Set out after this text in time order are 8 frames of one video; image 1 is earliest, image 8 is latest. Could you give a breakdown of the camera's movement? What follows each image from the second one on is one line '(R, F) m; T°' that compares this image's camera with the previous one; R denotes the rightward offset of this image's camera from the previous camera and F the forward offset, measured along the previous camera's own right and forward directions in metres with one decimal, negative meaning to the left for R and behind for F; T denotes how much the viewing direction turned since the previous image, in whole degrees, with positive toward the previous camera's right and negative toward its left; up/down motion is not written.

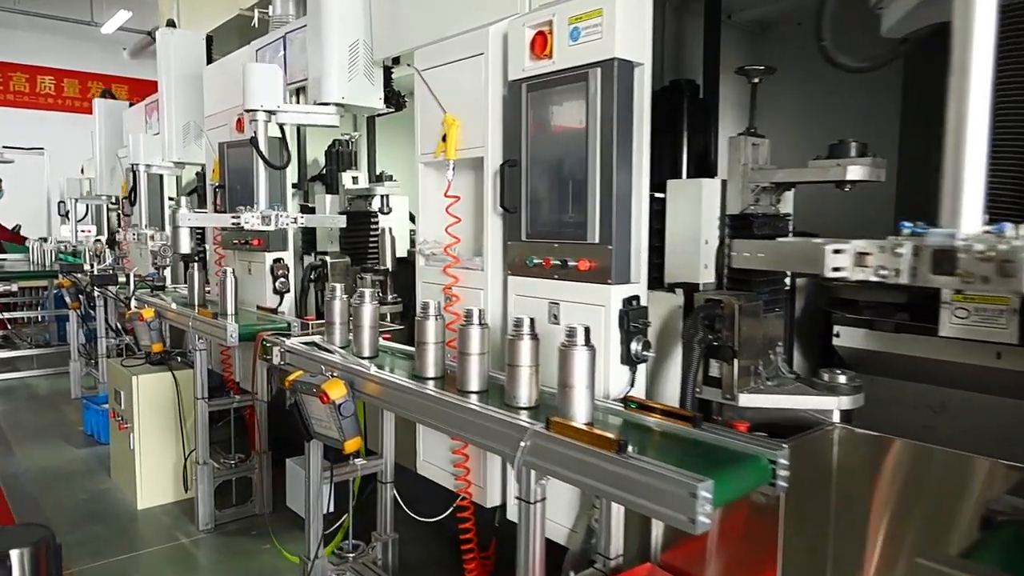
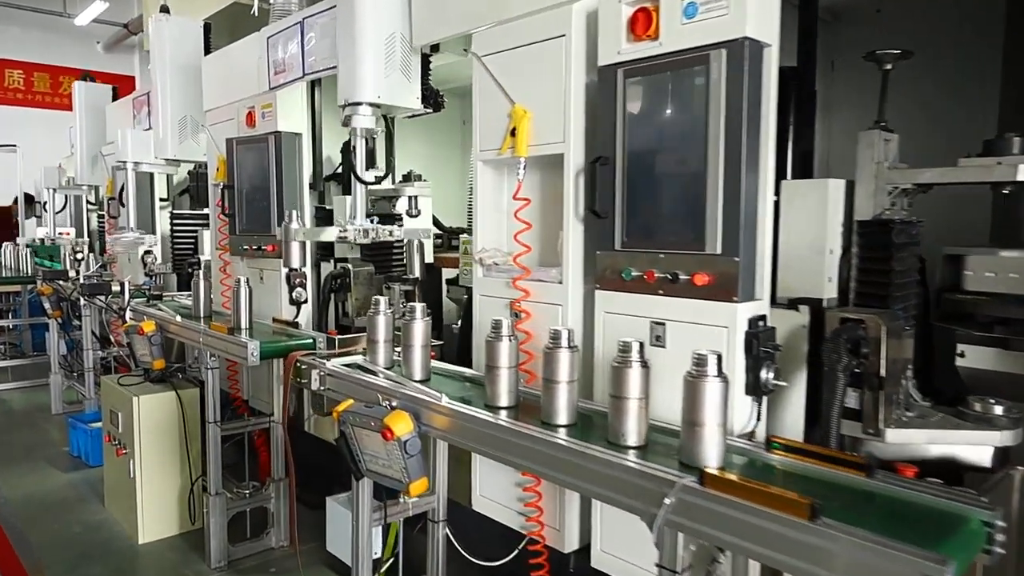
(-0.3, +0.3) m; +2°
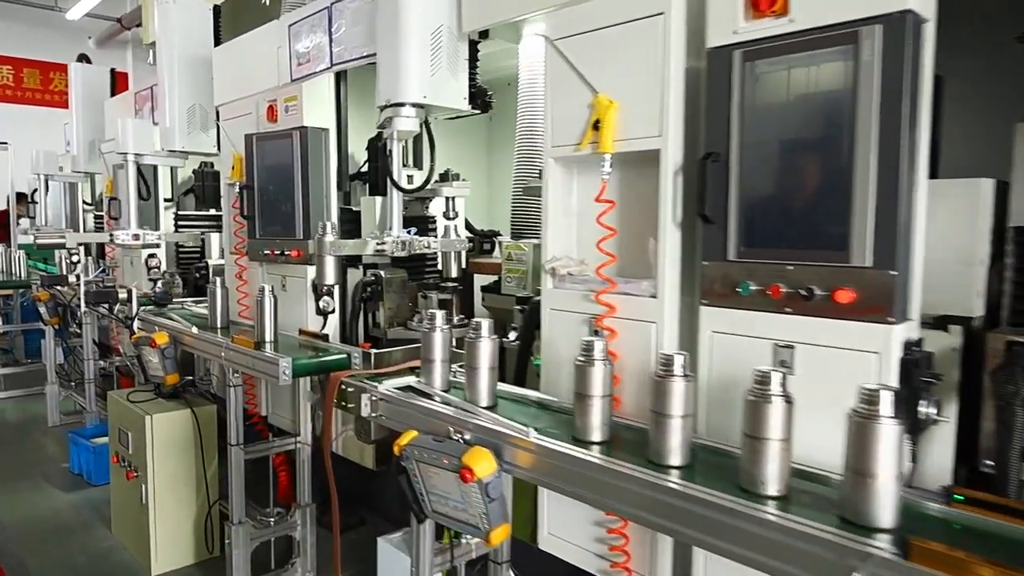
(-0.2, +0.2) m; +1°
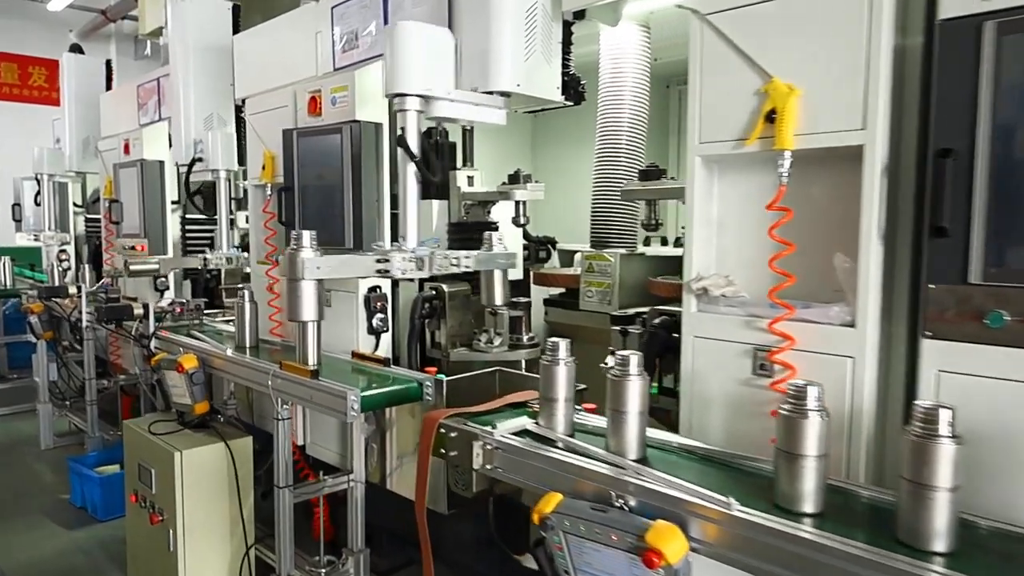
(-0.4, +0.3) m; +2°
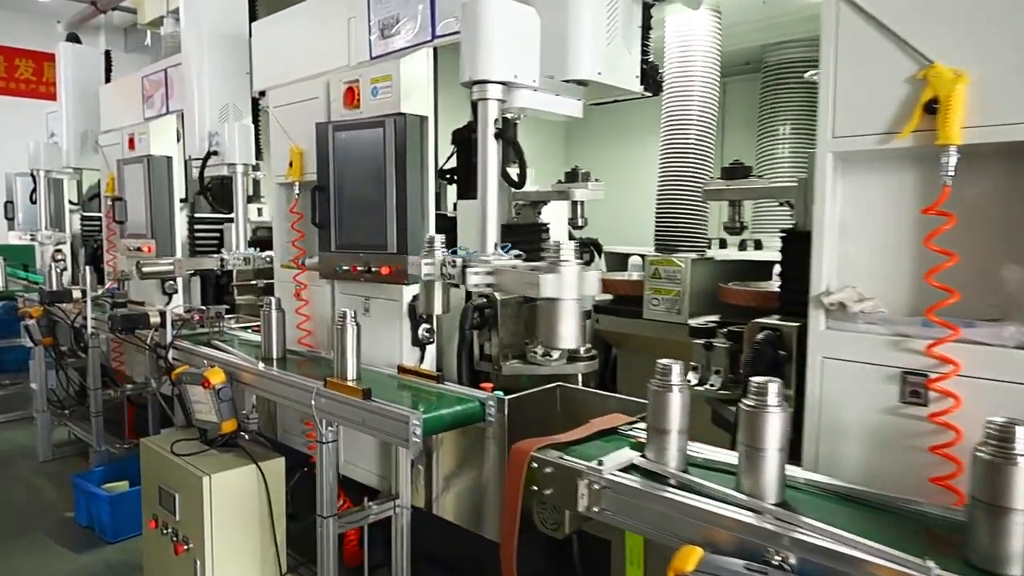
(-0.2, +0.2) m; +1°
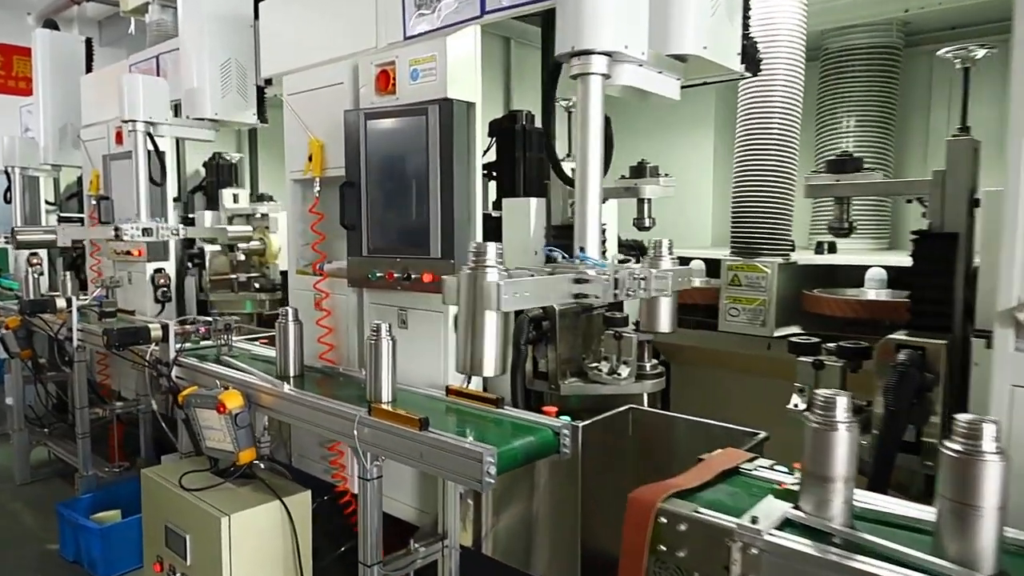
(-0.2, +0.3) m; +2°
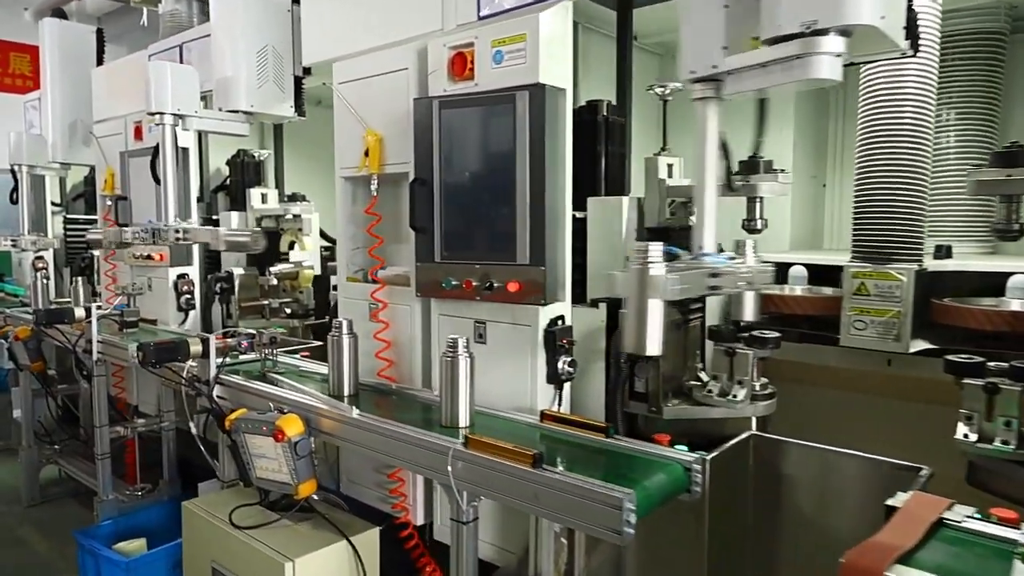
(-0.3, +0.2) m; +1°
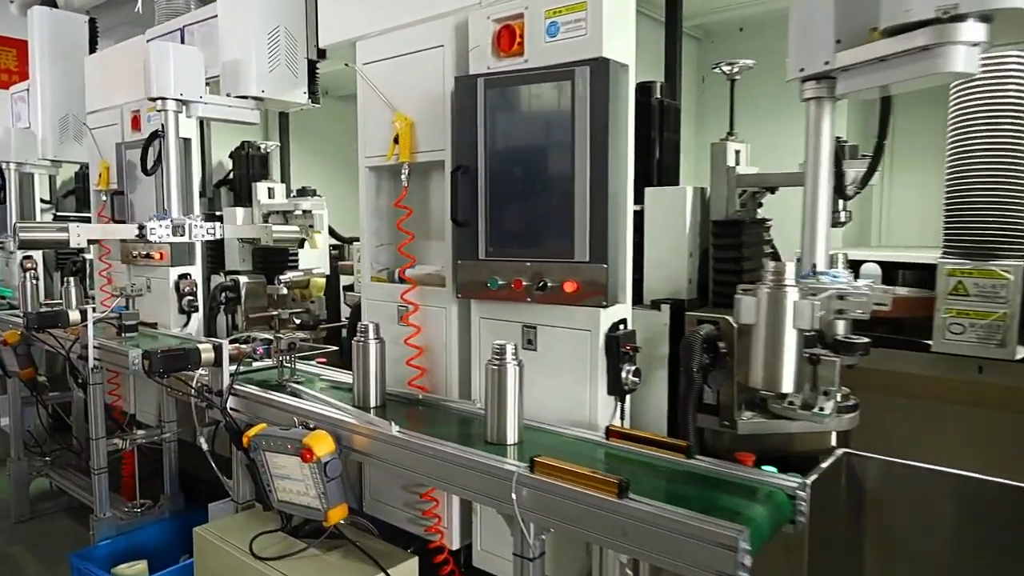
(-0.2, +0.2) m; +1°
